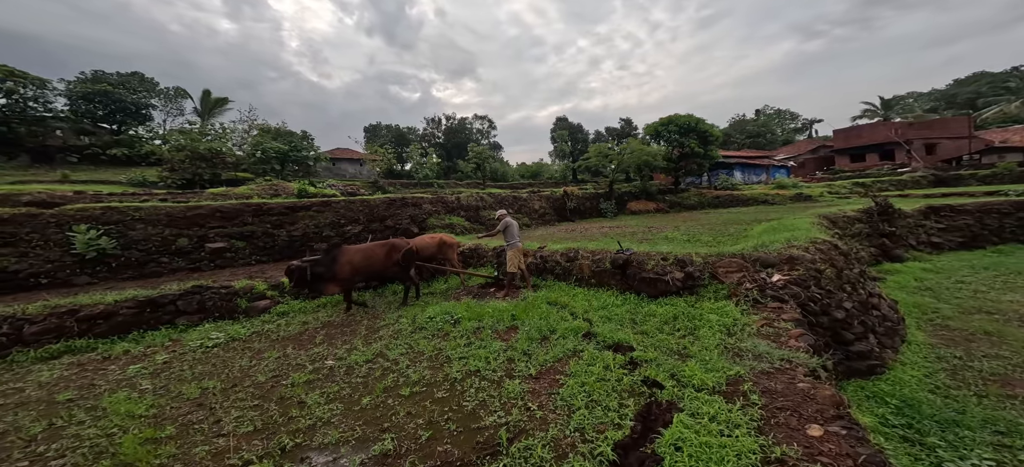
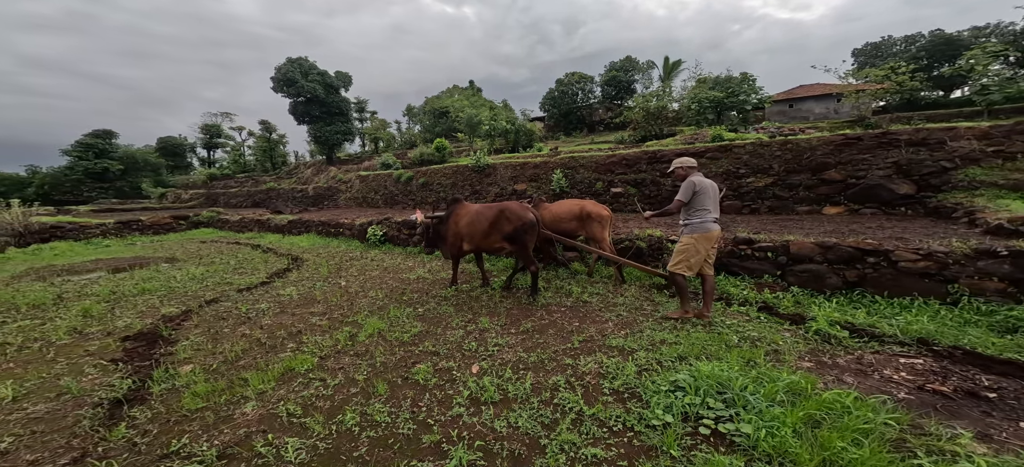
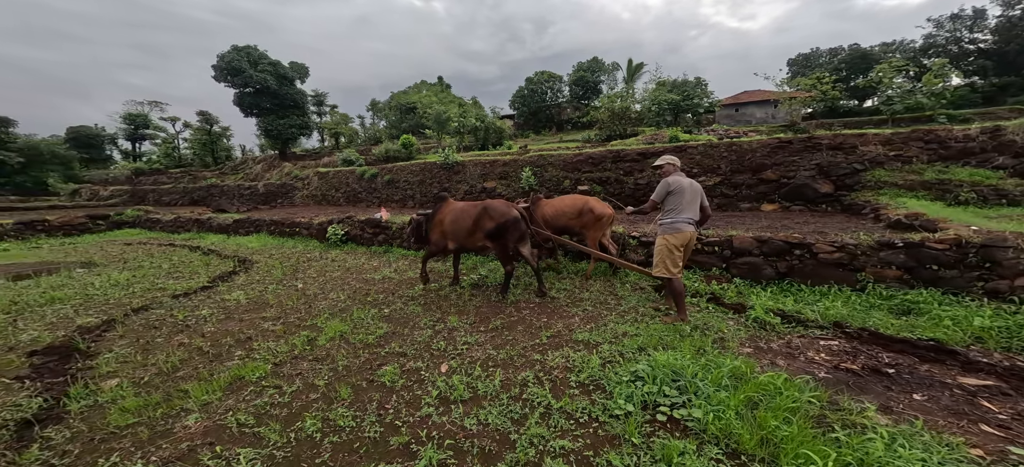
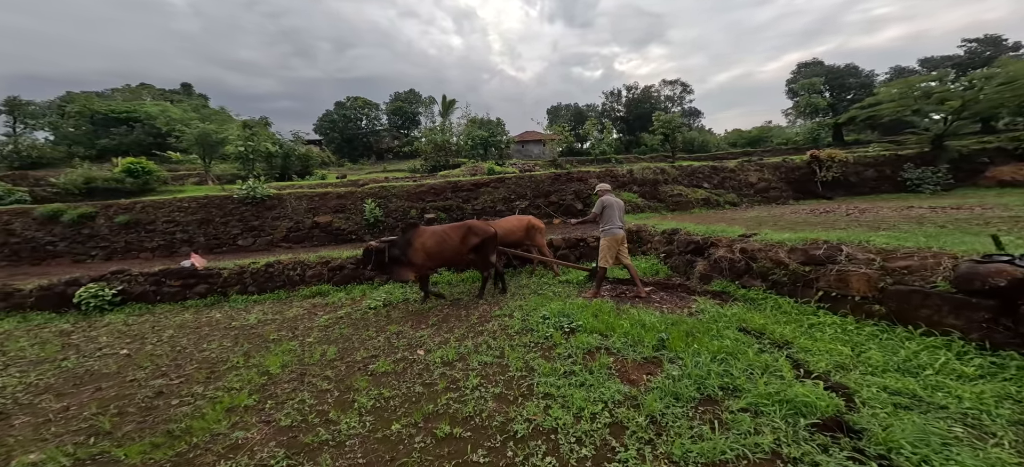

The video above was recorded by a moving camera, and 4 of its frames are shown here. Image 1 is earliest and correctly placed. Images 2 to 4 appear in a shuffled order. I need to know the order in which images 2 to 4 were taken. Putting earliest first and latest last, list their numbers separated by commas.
4, 3, 2
